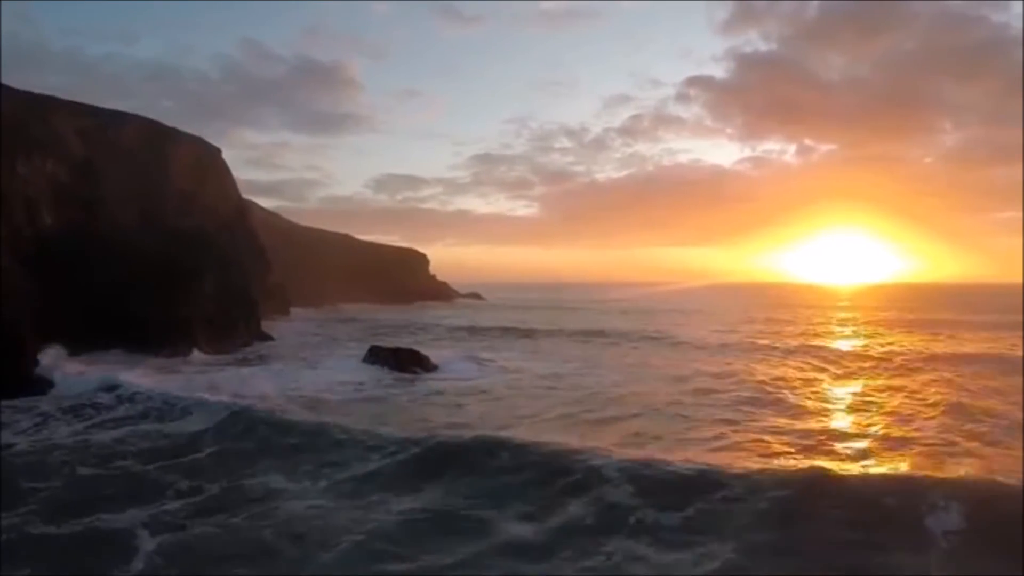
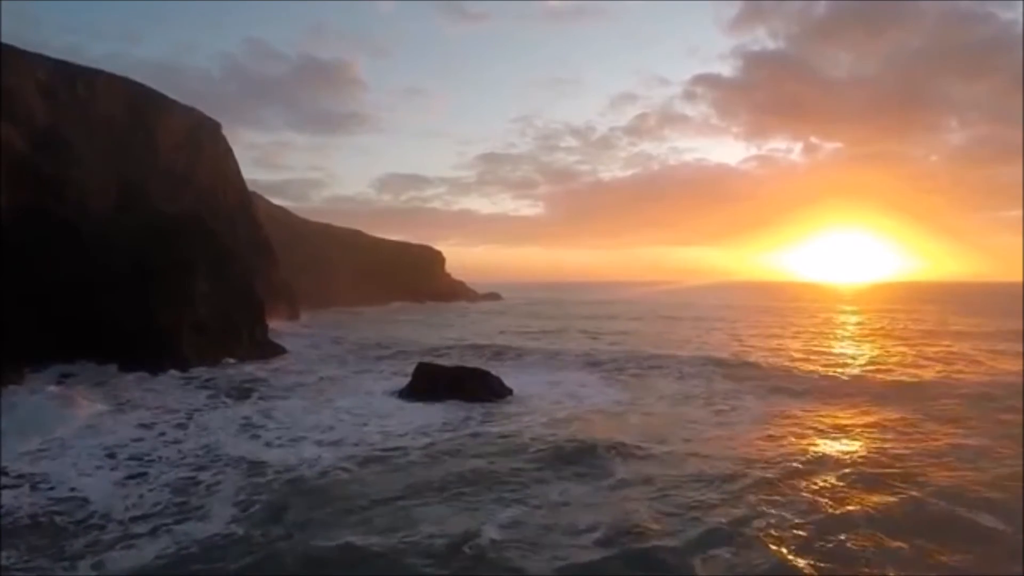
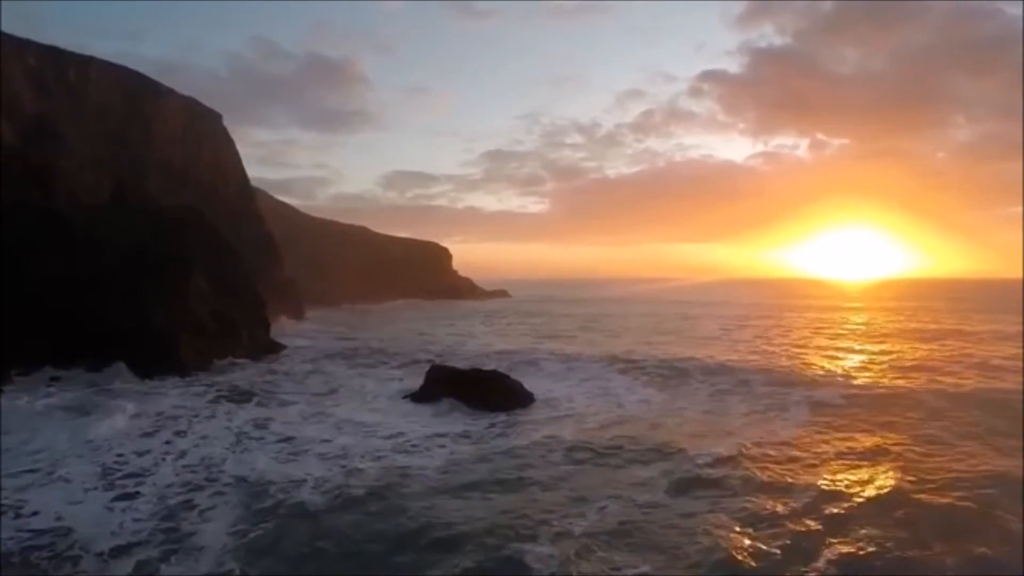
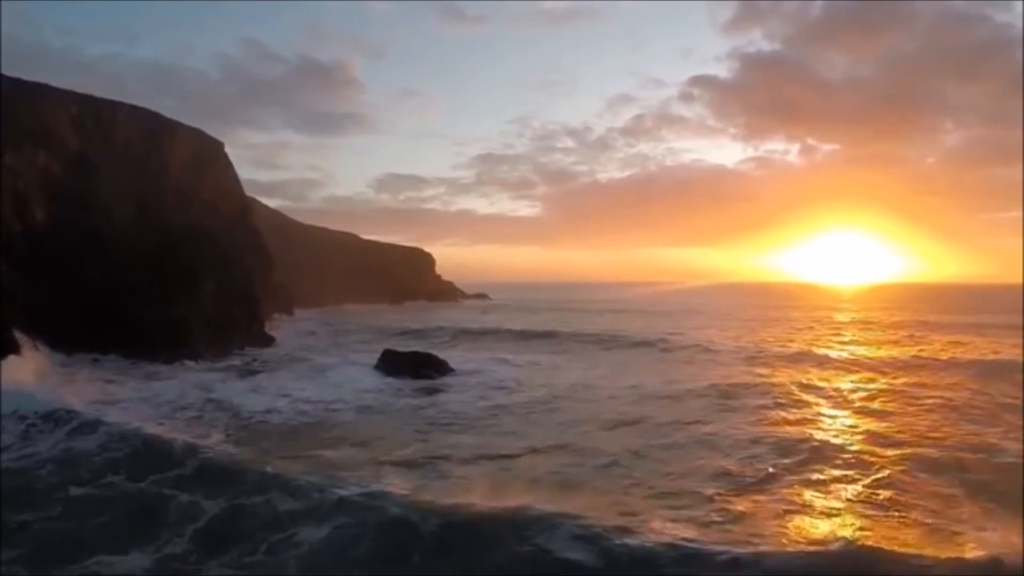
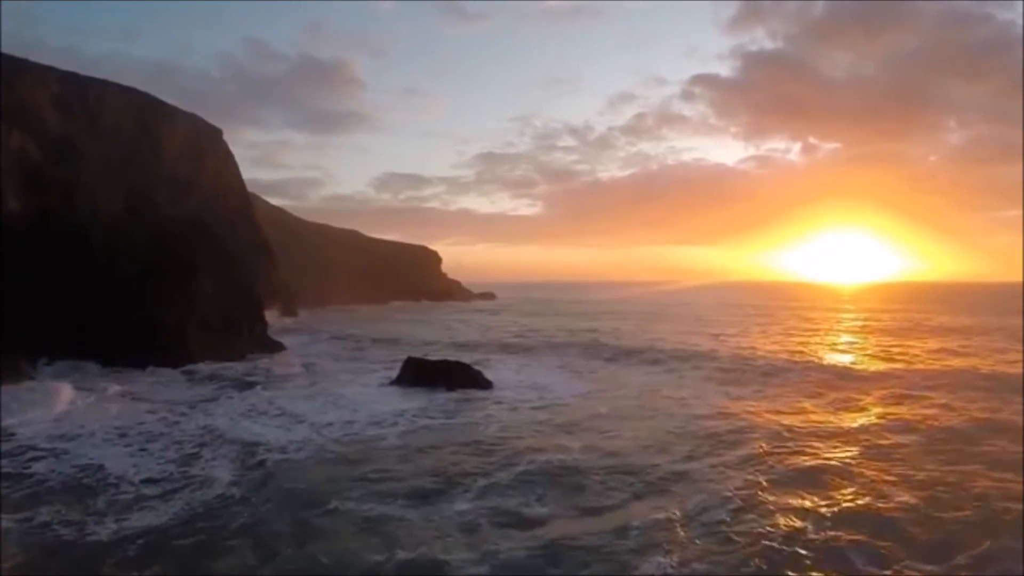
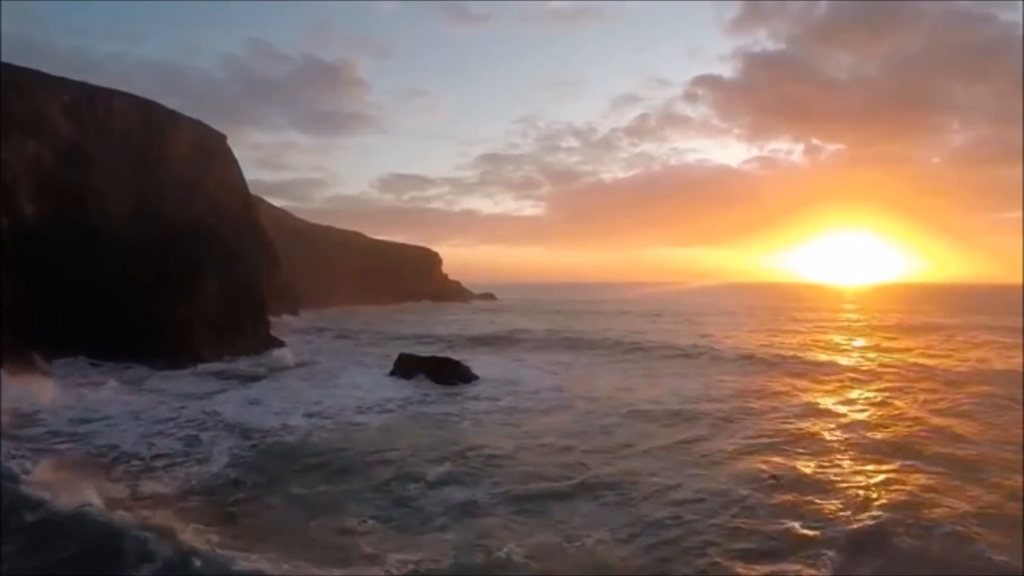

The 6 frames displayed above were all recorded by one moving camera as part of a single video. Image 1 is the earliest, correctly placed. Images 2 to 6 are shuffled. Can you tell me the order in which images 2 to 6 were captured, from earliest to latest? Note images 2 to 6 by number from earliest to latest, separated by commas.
4, 6, 5, 2, 3
